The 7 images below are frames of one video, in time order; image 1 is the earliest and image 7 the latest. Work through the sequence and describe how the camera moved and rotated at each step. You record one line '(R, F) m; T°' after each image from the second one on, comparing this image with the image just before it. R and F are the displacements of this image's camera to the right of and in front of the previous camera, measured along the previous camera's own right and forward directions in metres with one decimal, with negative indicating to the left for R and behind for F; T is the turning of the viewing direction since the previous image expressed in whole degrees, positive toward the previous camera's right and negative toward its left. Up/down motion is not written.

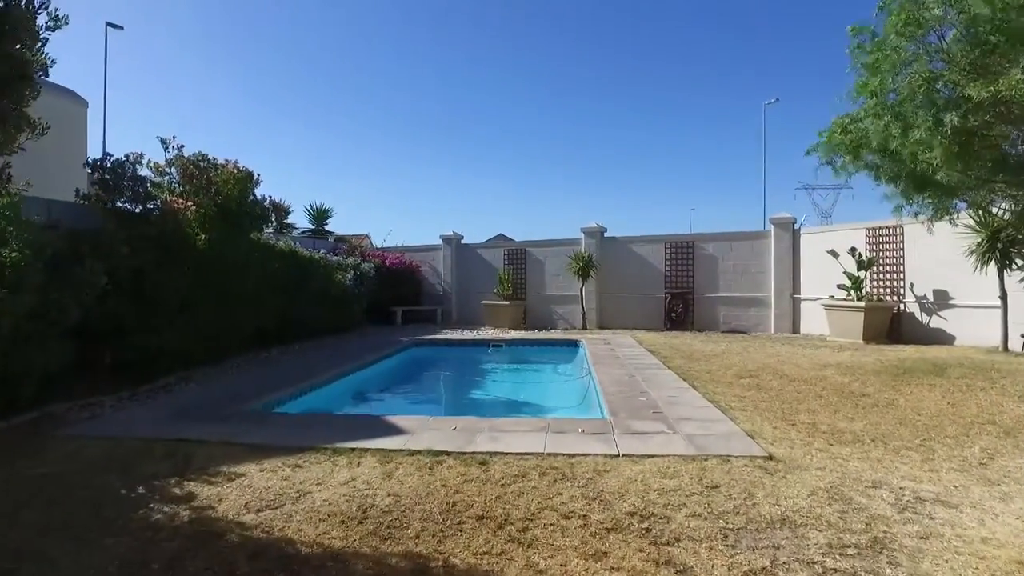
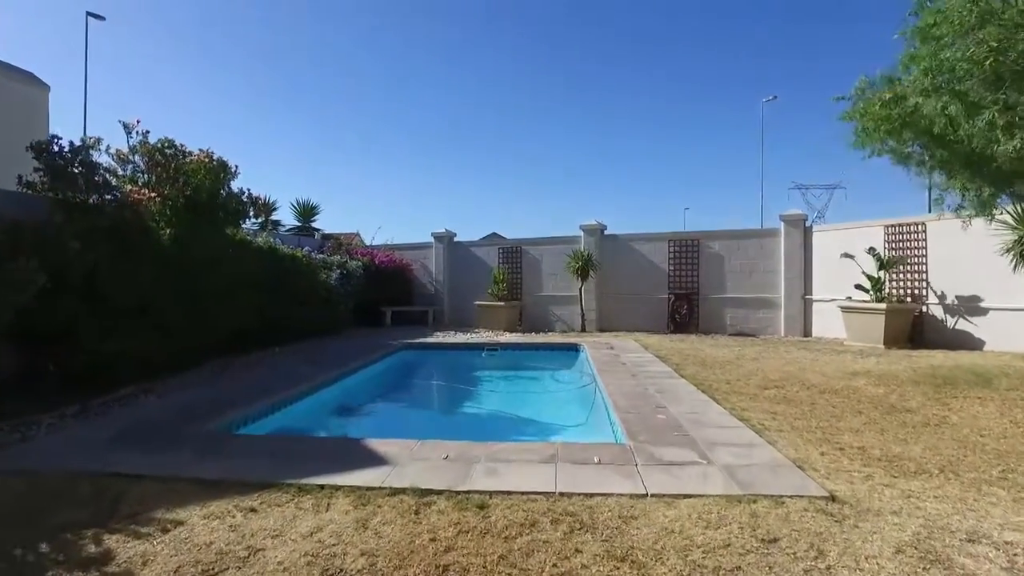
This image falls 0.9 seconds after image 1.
(-0.1, +0.7) m; +1°
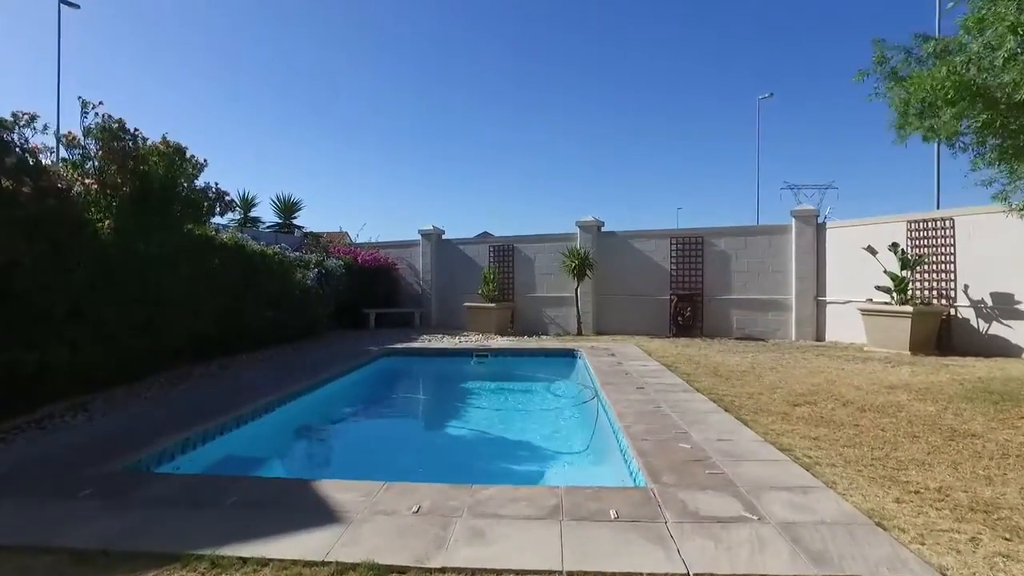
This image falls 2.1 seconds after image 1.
(0.0, +0.9) m; +1°
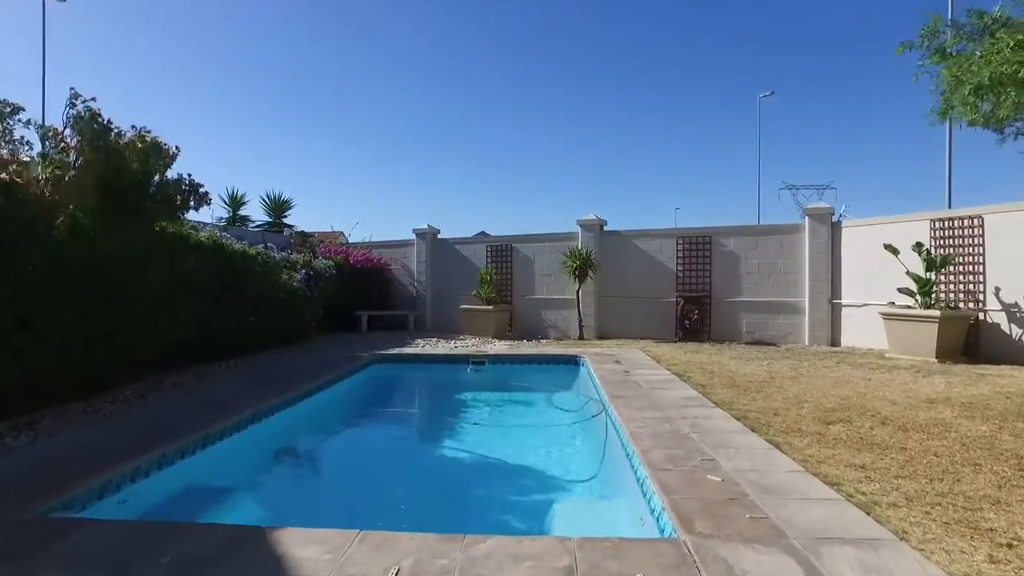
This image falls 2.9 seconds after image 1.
(0.0, +0.6) m; 0°
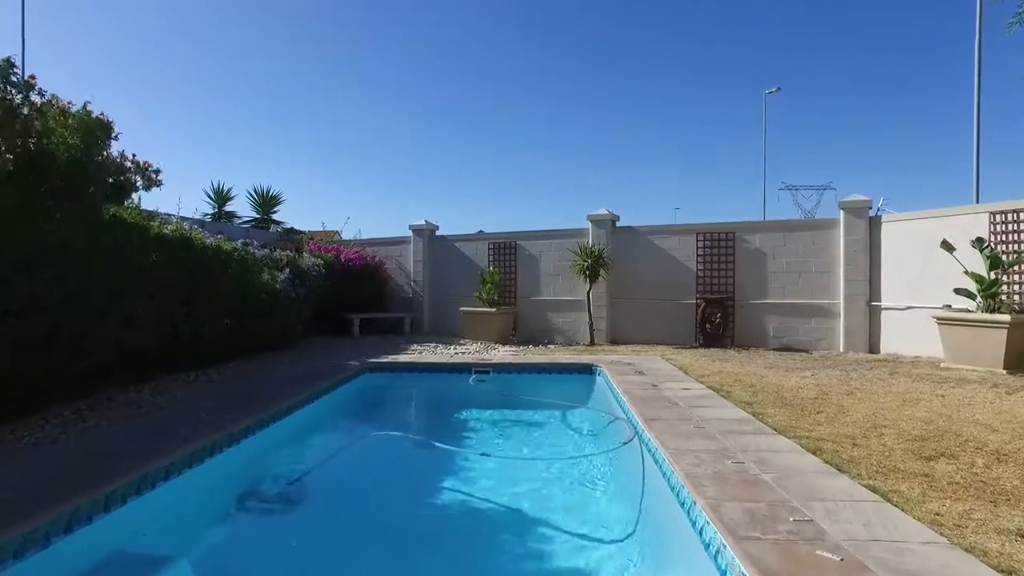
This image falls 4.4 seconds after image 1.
(-0.2, +1.0) m; 0°
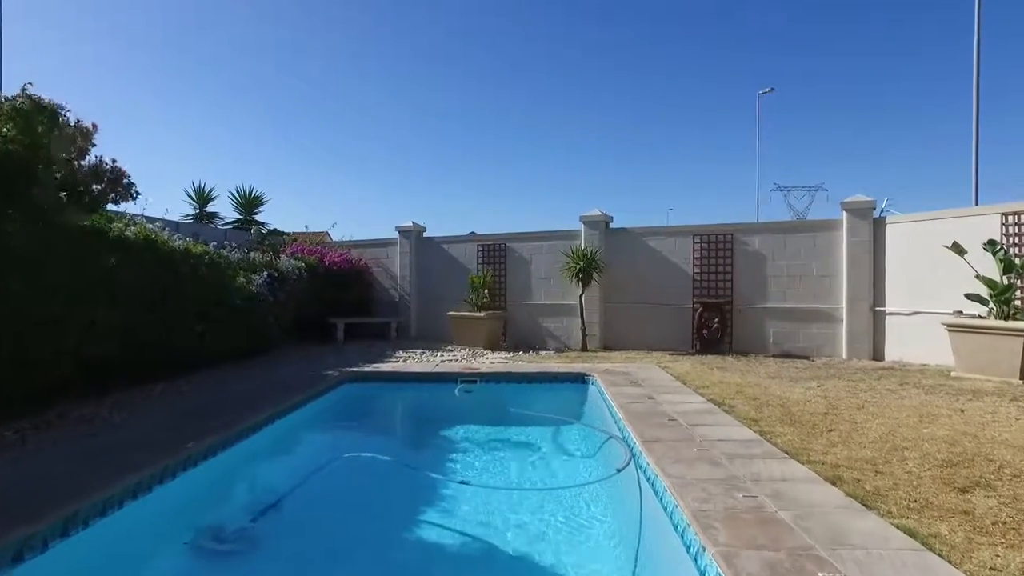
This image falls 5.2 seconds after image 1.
(+0.1, +0.4) m; +1°
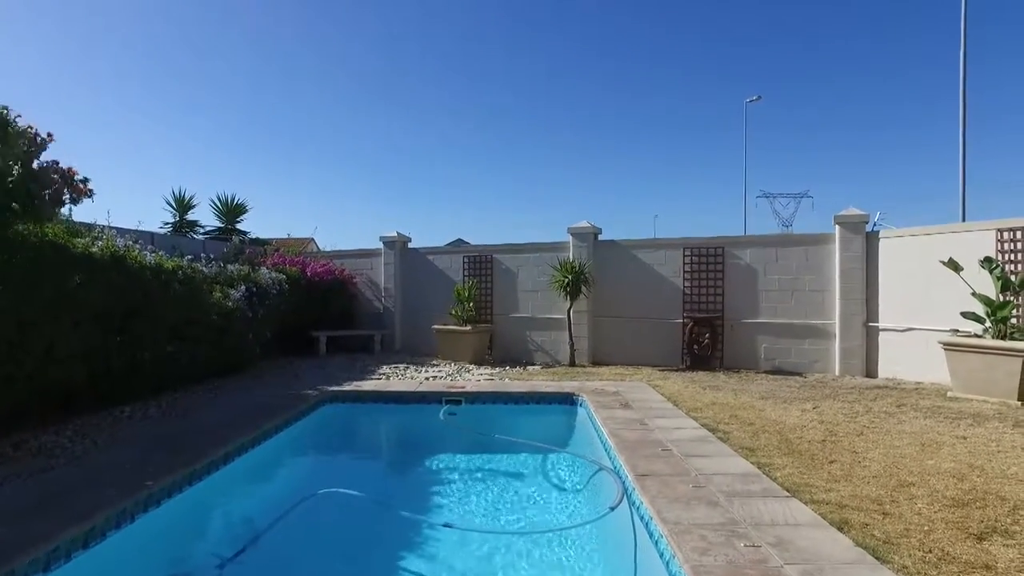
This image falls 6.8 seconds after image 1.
(0.0, +0.3) m; +1°
